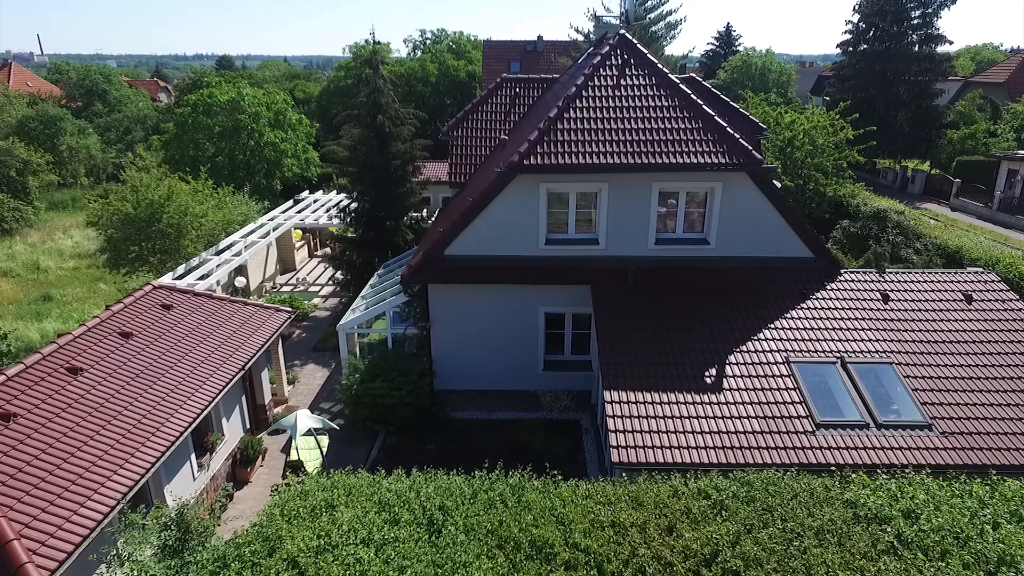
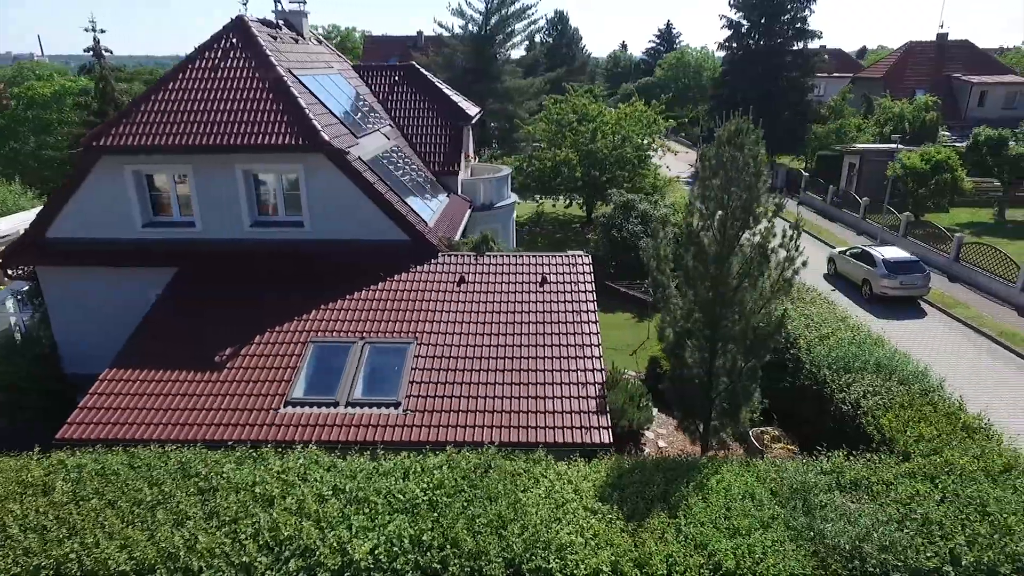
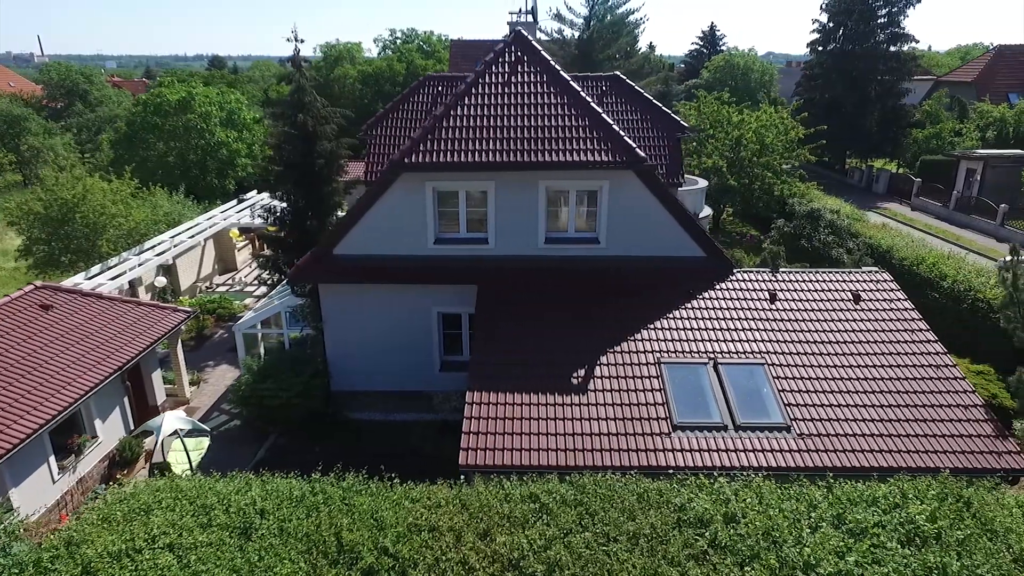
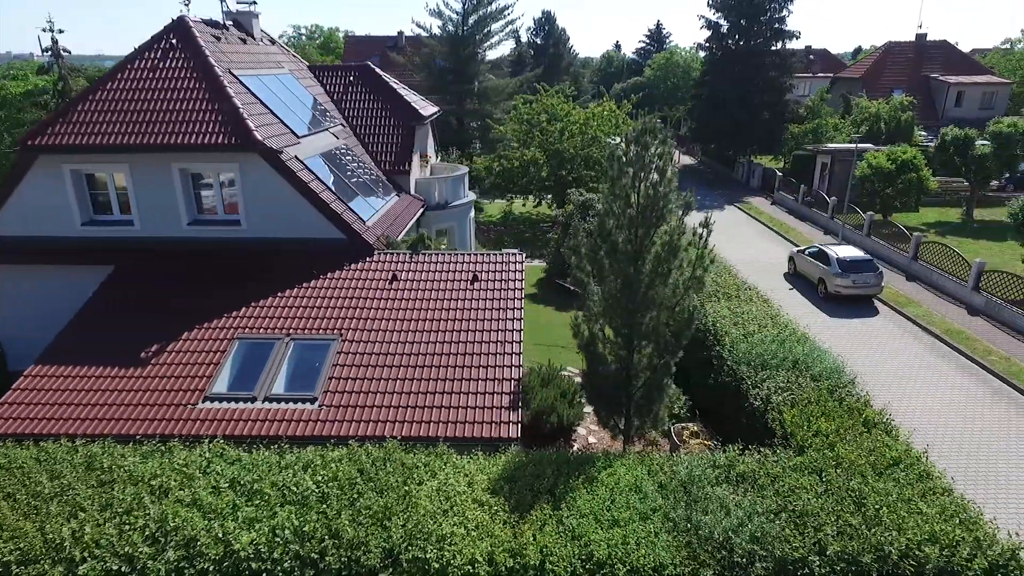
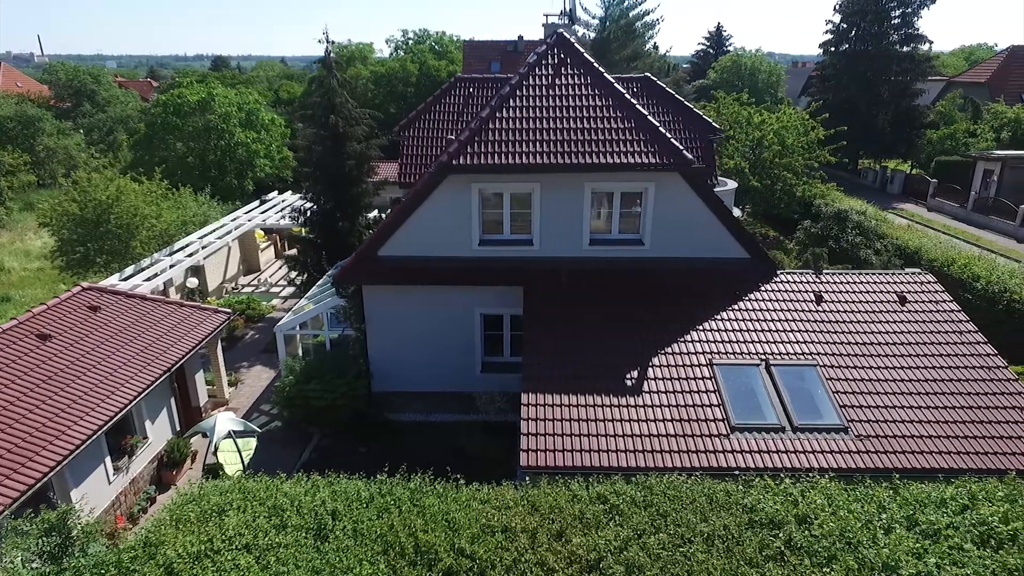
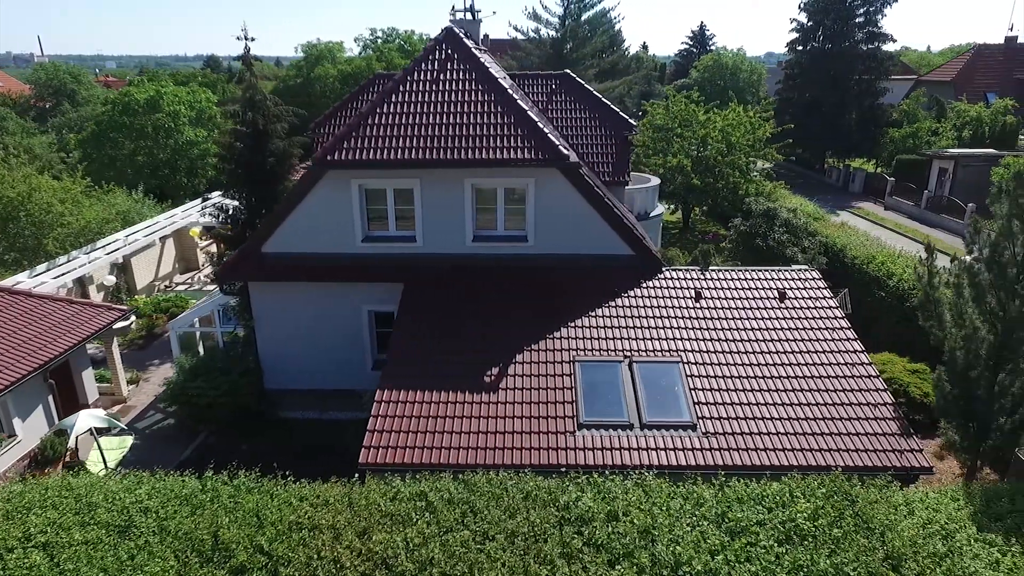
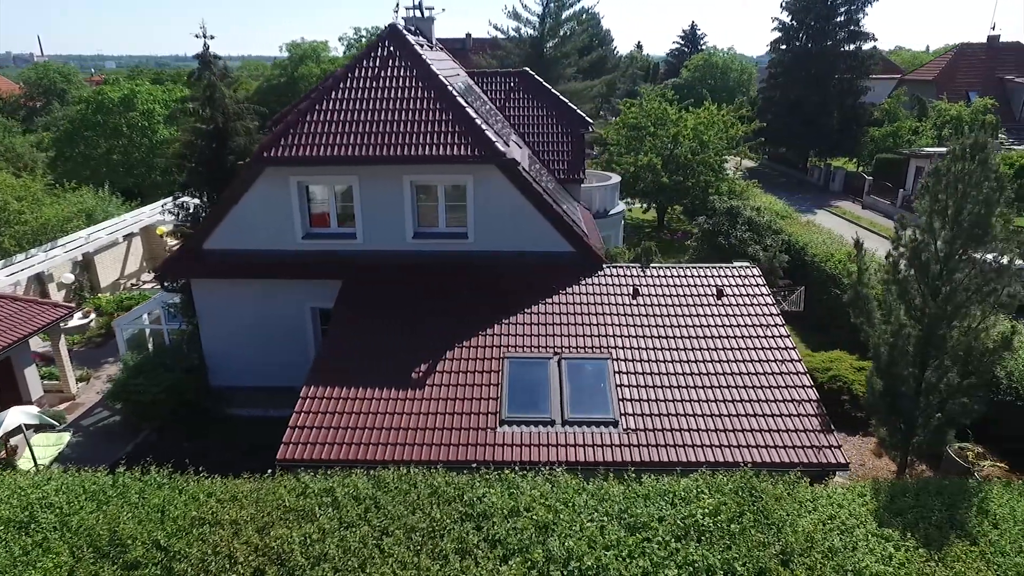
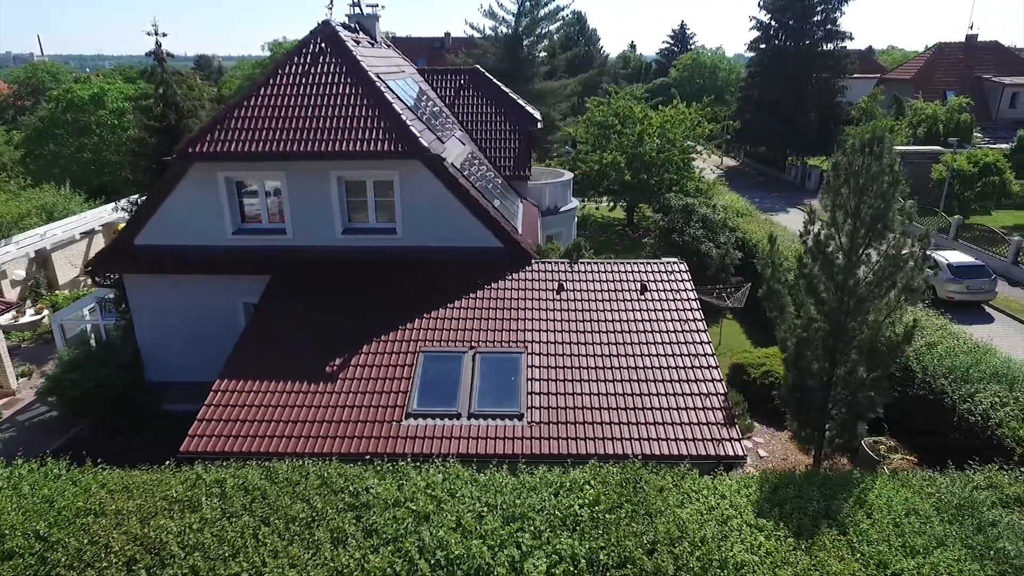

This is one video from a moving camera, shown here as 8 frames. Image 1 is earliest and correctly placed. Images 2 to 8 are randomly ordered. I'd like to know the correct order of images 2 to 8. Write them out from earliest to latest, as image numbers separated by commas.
5, 3, 6, 7, 8, 2, 4
